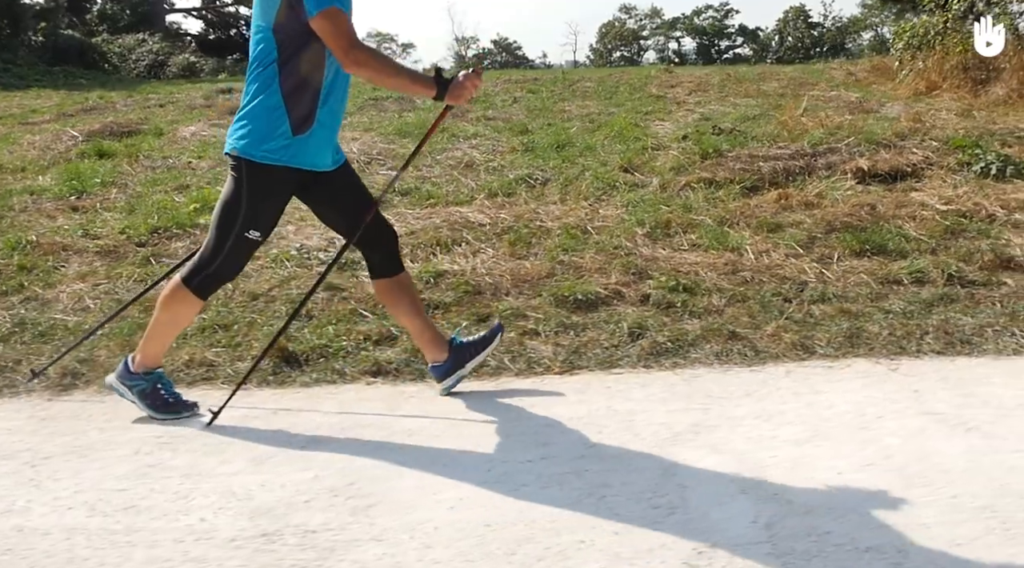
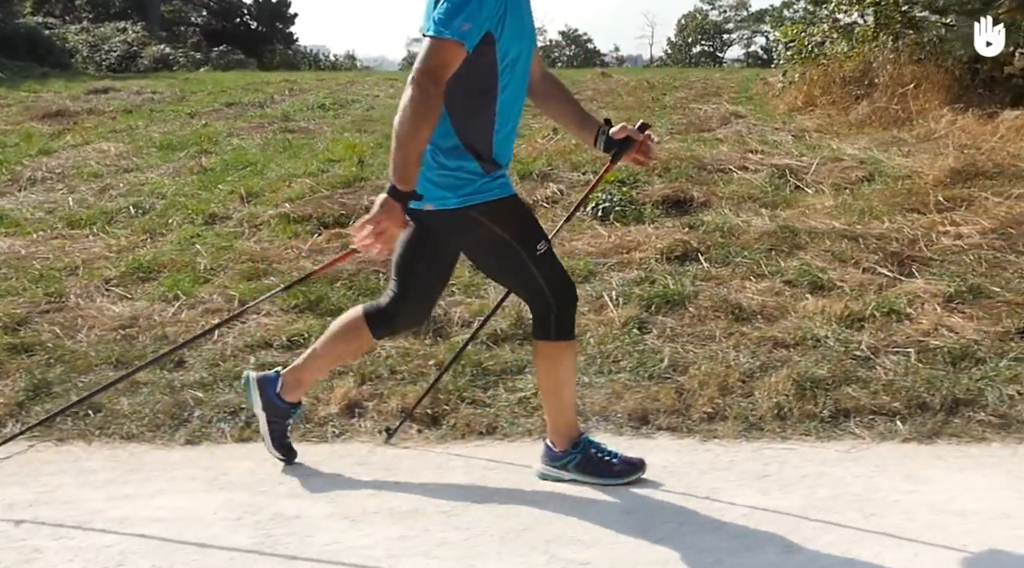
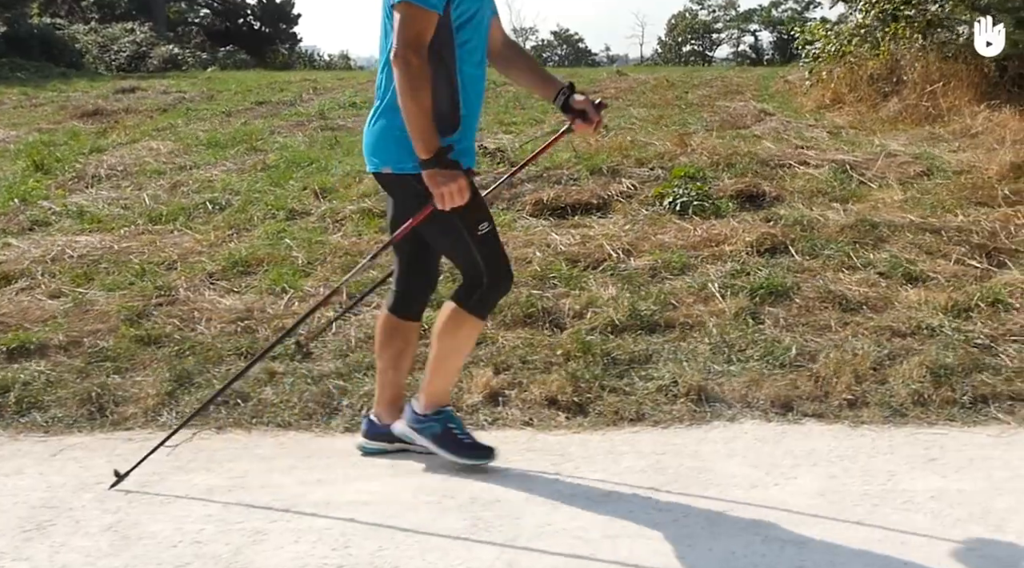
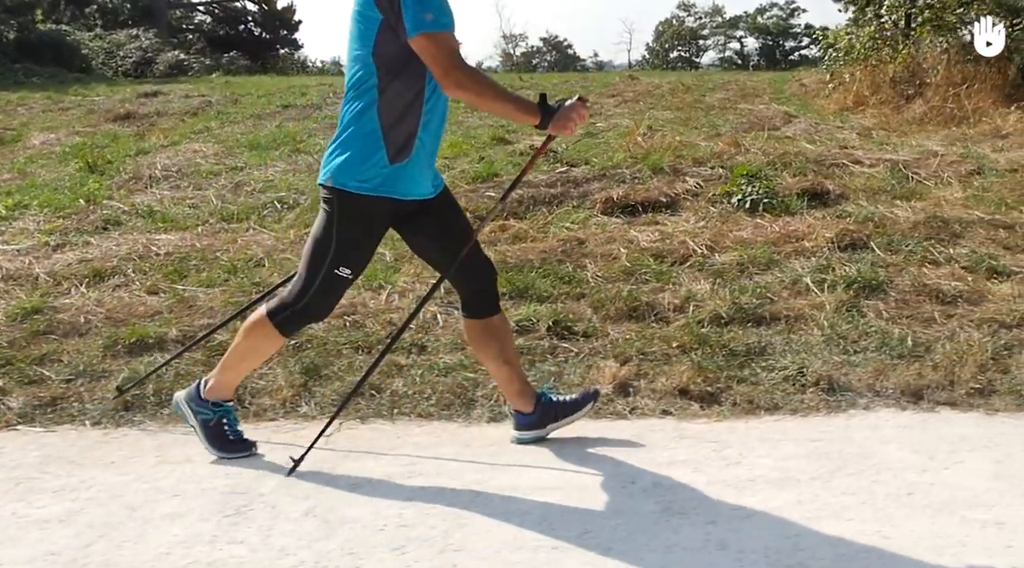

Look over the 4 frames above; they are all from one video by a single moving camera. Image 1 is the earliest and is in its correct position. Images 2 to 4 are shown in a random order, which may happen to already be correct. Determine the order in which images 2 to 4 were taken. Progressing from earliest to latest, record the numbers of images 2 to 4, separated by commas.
4, 3, 2
